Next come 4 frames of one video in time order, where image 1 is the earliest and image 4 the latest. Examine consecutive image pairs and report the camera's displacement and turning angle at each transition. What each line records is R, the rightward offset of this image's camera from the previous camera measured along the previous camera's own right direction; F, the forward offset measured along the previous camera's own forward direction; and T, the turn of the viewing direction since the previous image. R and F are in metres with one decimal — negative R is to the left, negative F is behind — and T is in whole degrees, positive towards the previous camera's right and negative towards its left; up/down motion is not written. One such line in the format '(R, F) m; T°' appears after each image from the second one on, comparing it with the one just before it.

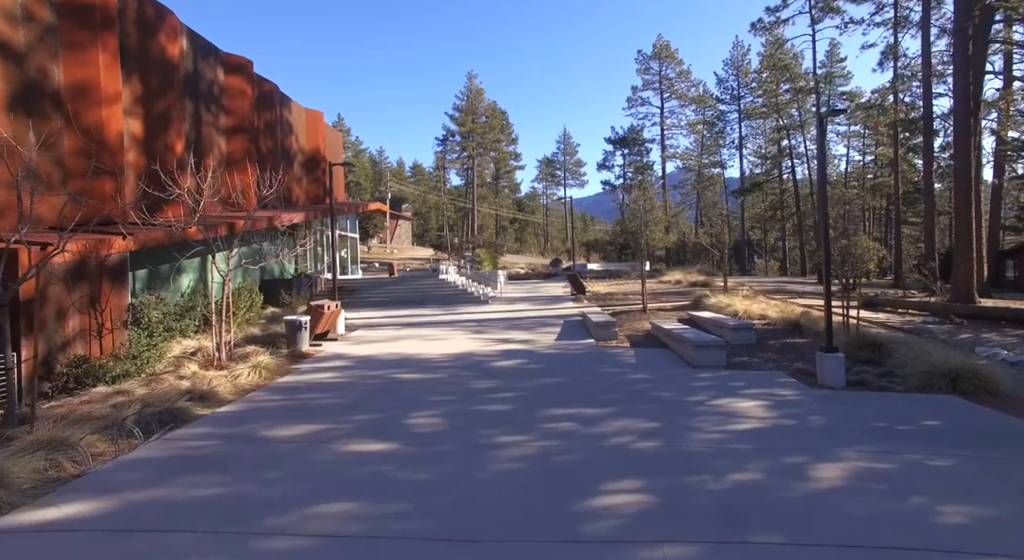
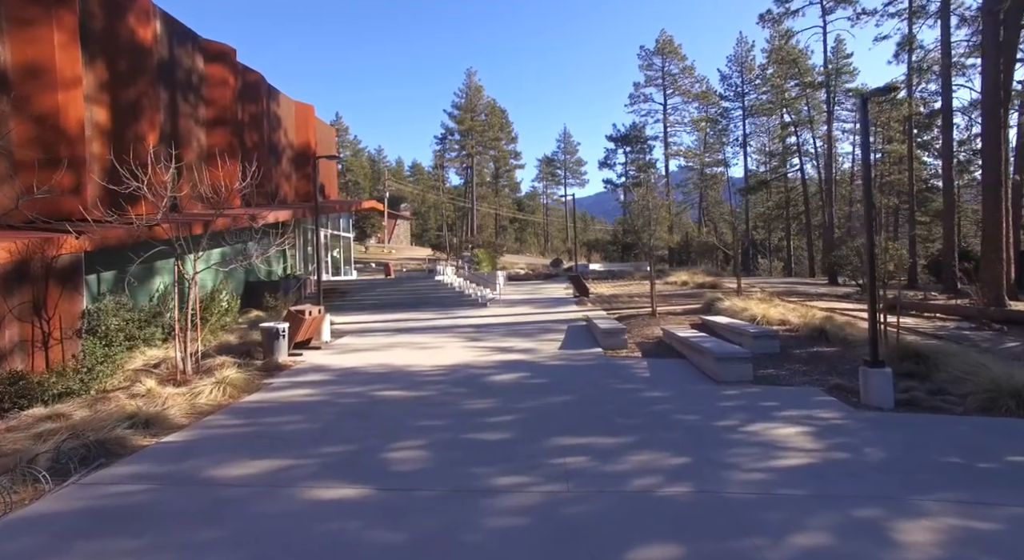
(0.0, +1.1) m; 0°
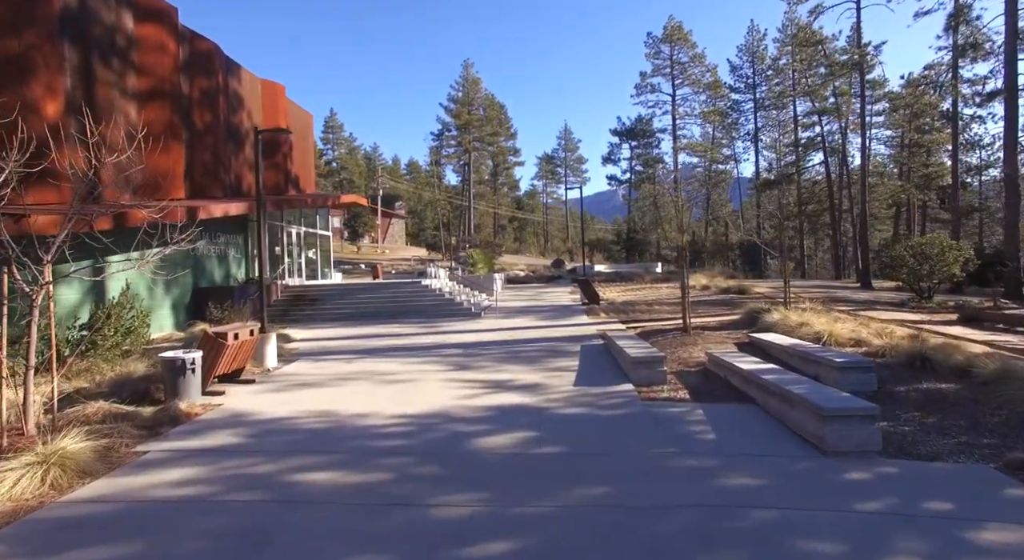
(0.0, +3.0) m; 0°
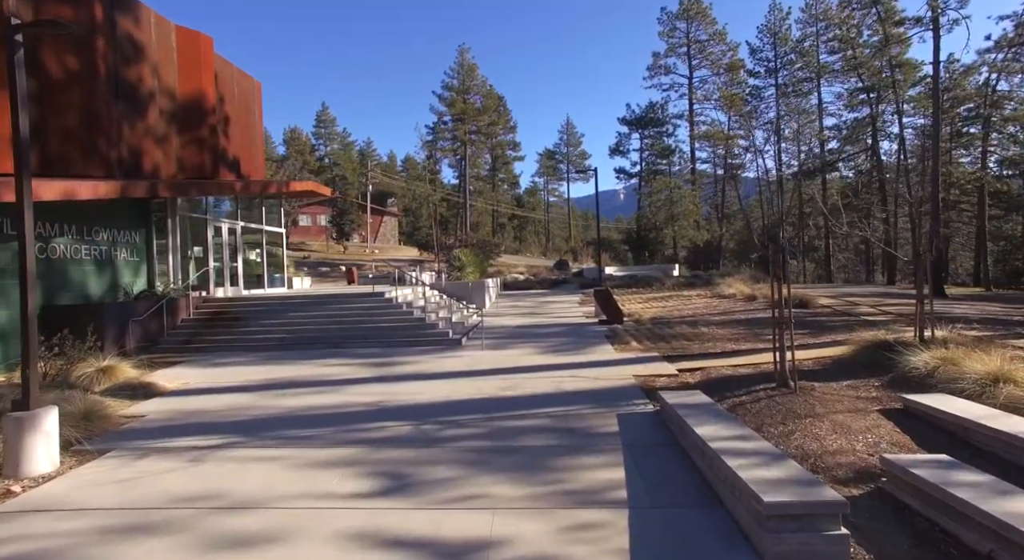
(+0.2, +5.0) m; 0°
